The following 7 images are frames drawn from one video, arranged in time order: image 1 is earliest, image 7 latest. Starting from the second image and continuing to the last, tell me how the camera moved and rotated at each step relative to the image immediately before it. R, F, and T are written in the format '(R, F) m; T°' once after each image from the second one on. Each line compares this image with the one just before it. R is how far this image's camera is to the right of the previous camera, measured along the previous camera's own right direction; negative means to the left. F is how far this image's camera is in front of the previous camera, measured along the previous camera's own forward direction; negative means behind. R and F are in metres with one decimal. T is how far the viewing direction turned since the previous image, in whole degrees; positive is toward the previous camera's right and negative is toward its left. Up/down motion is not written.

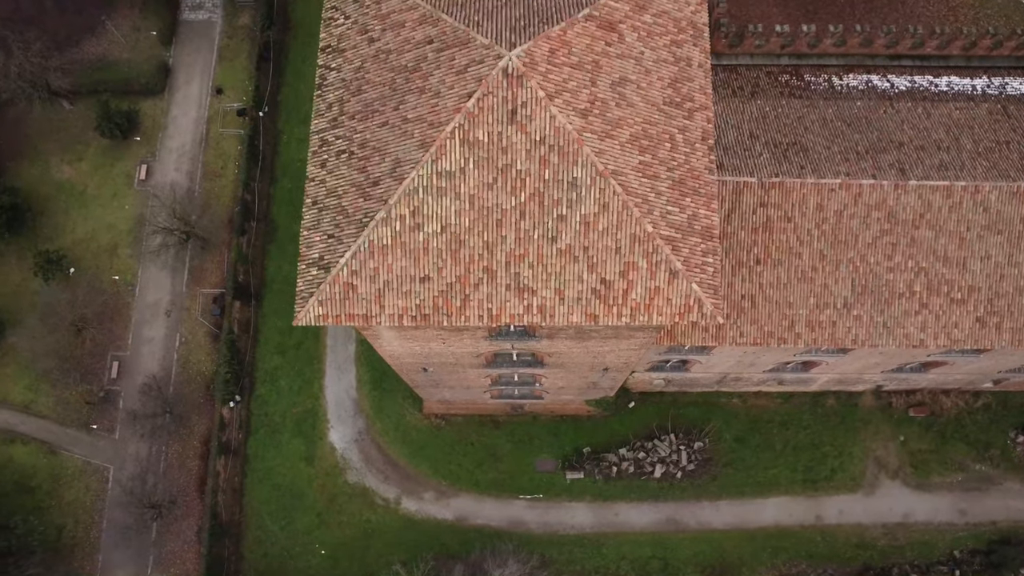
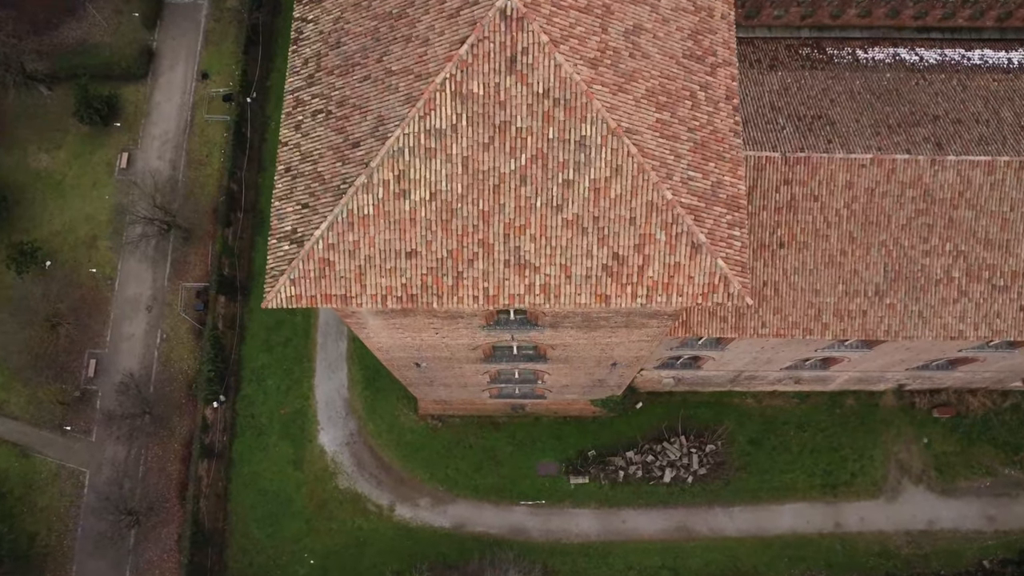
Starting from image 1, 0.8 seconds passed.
(0.0, +1.5) m; 0°
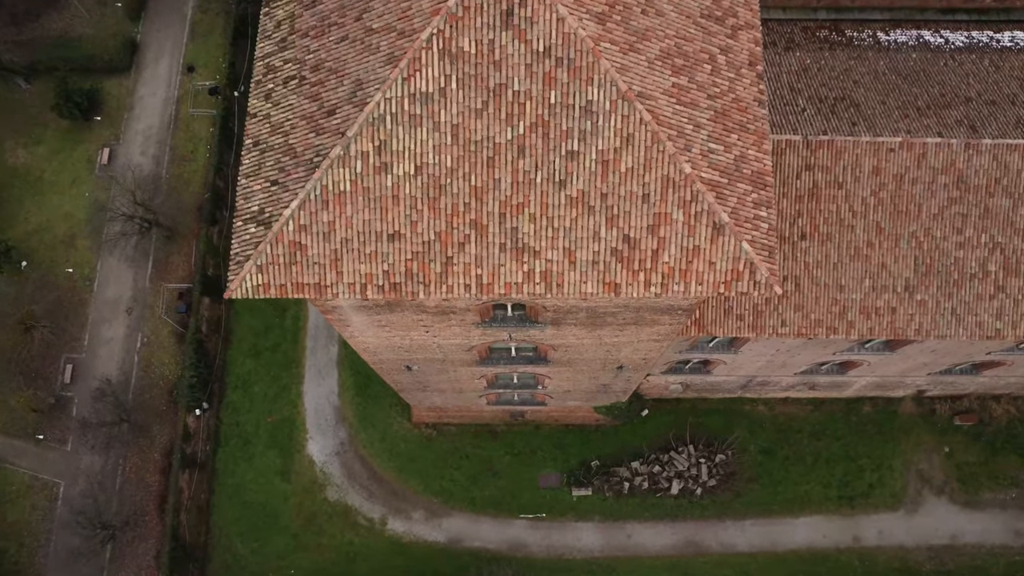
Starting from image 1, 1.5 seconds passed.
(0.0, +1.2) m; 0°
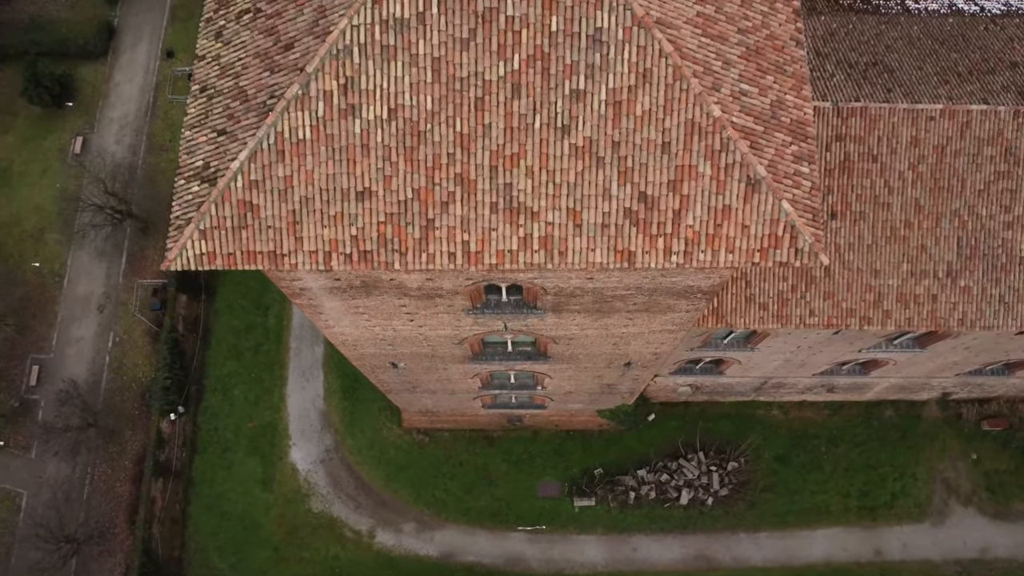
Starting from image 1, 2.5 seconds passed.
(+0.1, +1.5) m; 0°
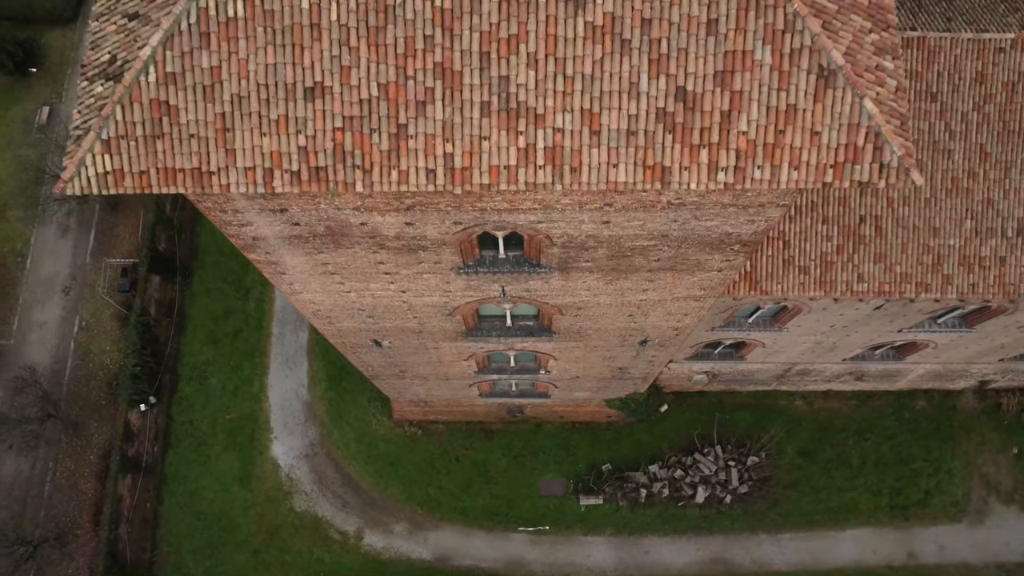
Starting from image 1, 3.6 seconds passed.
(0.0, +1.8) m; 0°
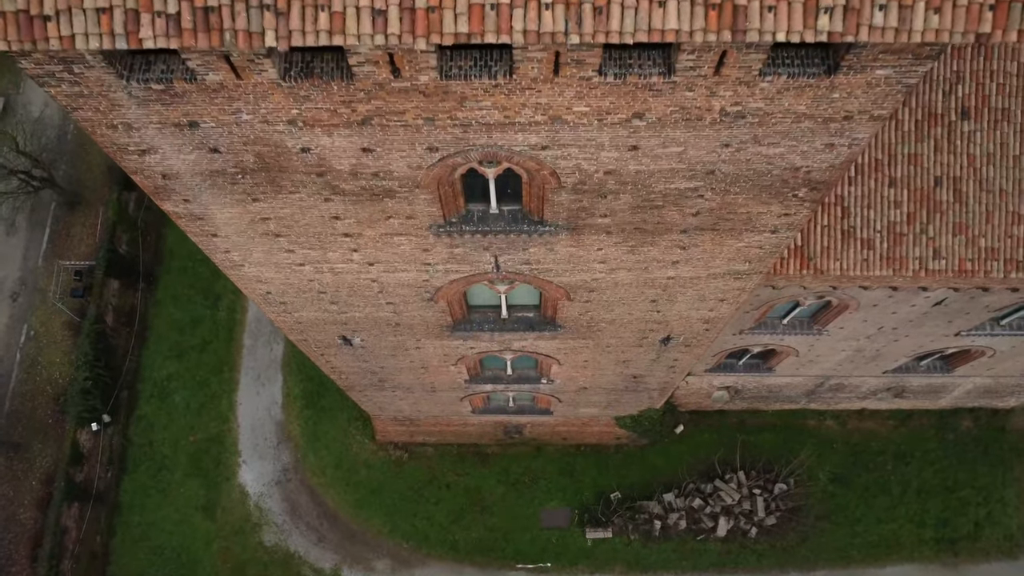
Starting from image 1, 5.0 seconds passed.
(0.0, +2.1) m; 0°
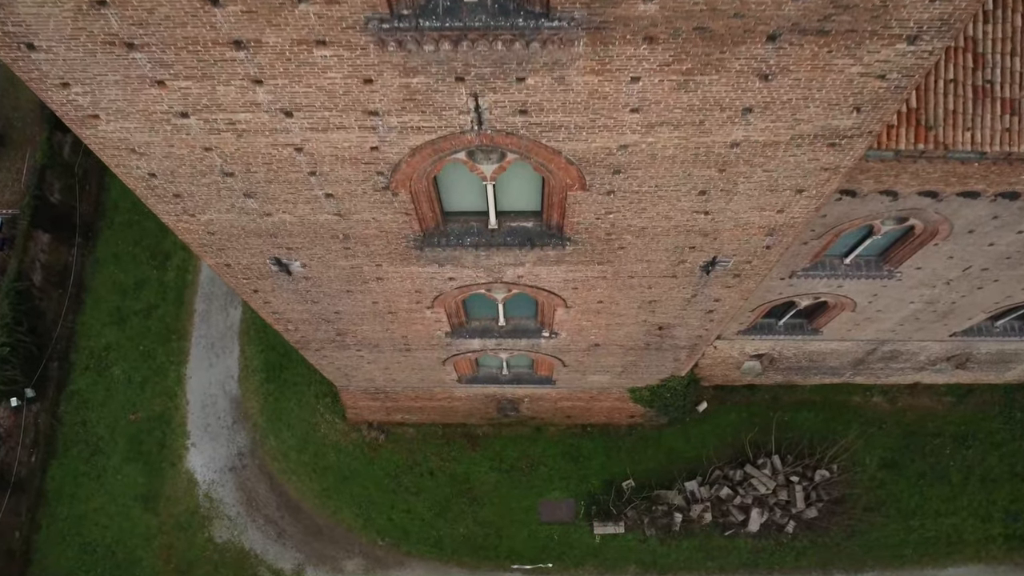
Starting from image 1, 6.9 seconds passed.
(+0.1, +2.7) m; 0°
